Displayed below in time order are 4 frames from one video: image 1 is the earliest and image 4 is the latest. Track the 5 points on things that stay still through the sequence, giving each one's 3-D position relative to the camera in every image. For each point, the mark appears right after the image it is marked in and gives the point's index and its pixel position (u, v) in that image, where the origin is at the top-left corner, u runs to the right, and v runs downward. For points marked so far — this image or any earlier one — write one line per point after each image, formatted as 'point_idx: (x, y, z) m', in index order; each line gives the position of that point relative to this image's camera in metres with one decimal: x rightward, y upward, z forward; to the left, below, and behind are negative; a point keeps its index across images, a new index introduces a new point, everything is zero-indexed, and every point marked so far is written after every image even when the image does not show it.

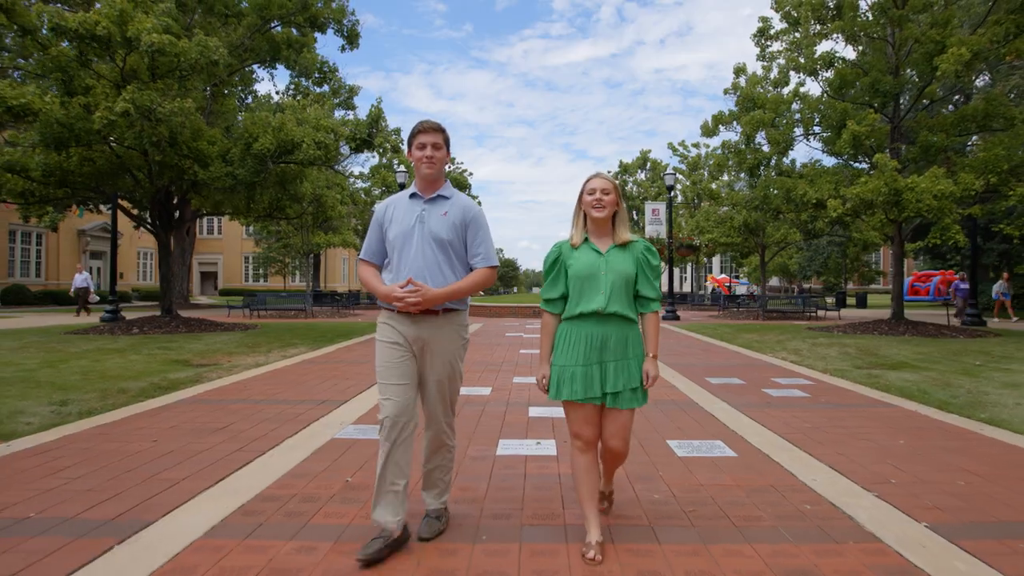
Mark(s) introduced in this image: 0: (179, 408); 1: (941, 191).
0: (-3.2, -1.2, +6.7) m
1: (+8.3, +1.9, +13.4) m
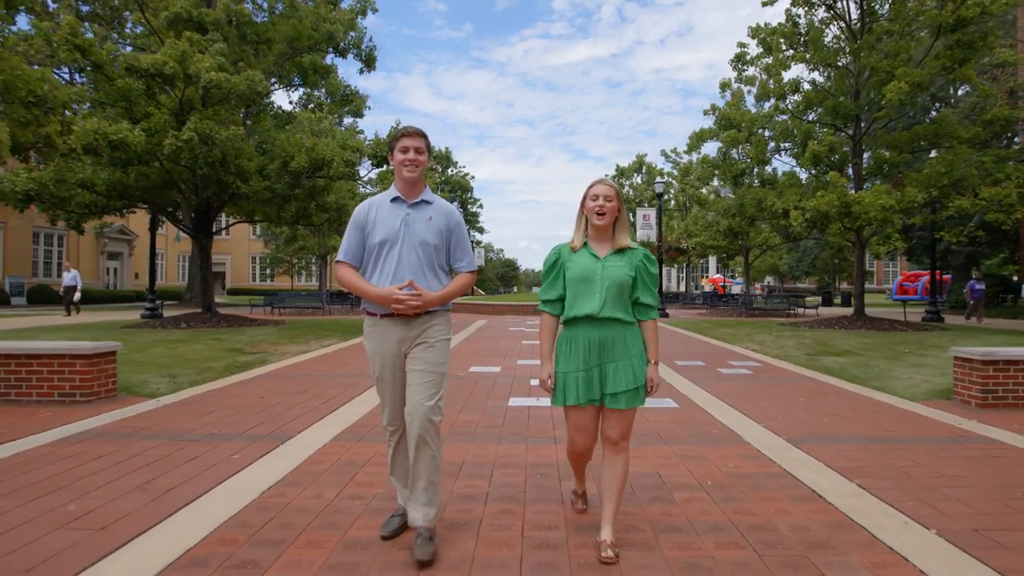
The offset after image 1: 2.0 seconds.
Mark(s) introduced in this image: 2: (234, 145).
0: (-3.2, -1.2, +8.7) m
1: (+8.4, +1.9, +15.4) m
2: (-6.1, +3.1, +15.0) m
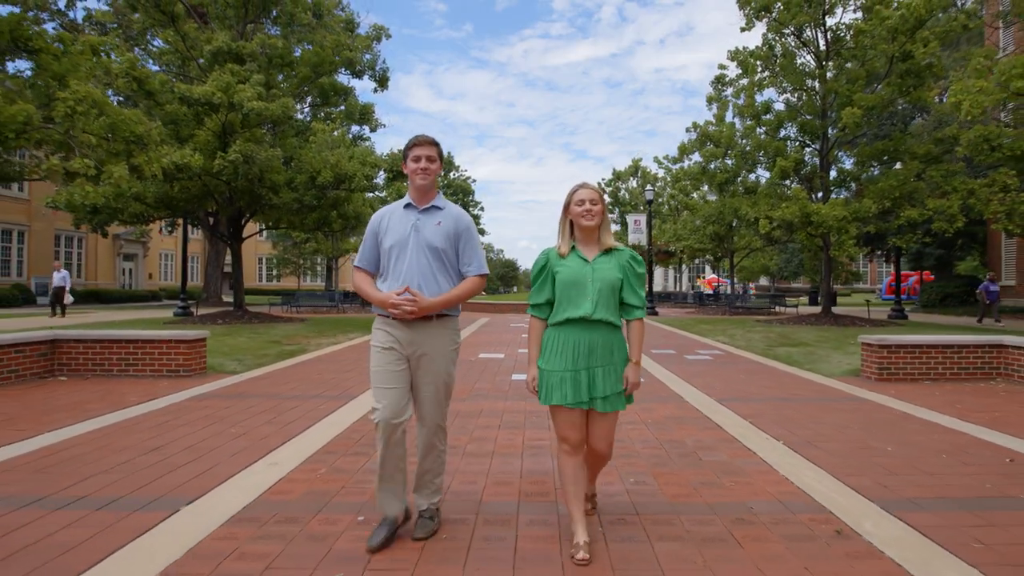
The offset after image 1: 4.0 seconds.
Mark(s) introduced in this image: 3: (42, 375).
0: (-3.1, -1.2, +10.8) m
1: (+8.5, +1.9, +17.5) m
2: (-6.1, +3.1, +17.0) m
3: (-6.0, -1.1, +8.7) m
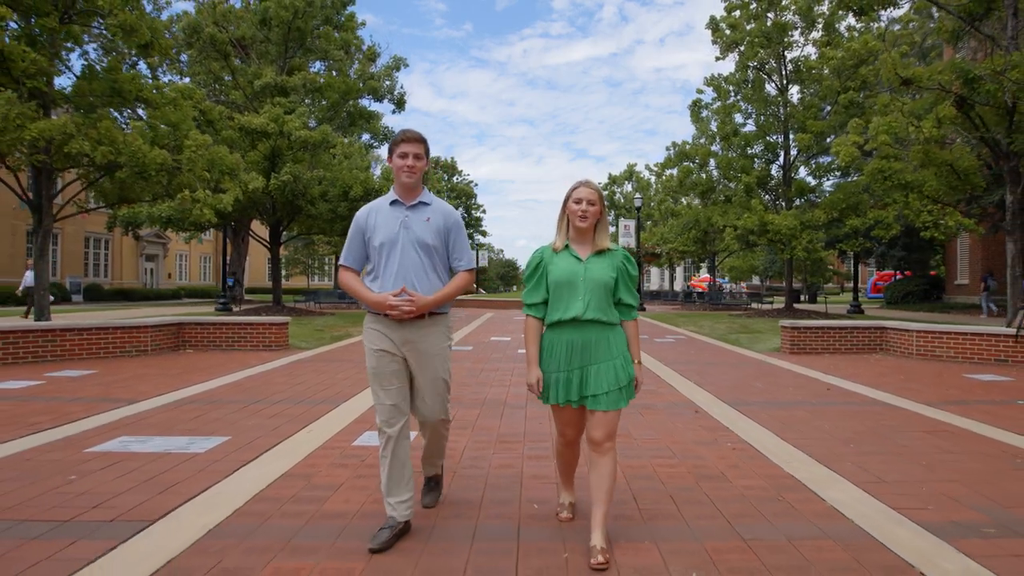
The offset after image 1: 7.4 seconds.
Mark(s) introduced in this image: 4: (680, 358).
0: (-3.0, -1.1, +13.9) m
1: (+8.6, +1.9, +20.6) m
2: (-6.0, +3.2, +20.2) m
3: (-5.9, -1.1, +11.8) m
4: (+2.8, -1.2, +11.5) m
